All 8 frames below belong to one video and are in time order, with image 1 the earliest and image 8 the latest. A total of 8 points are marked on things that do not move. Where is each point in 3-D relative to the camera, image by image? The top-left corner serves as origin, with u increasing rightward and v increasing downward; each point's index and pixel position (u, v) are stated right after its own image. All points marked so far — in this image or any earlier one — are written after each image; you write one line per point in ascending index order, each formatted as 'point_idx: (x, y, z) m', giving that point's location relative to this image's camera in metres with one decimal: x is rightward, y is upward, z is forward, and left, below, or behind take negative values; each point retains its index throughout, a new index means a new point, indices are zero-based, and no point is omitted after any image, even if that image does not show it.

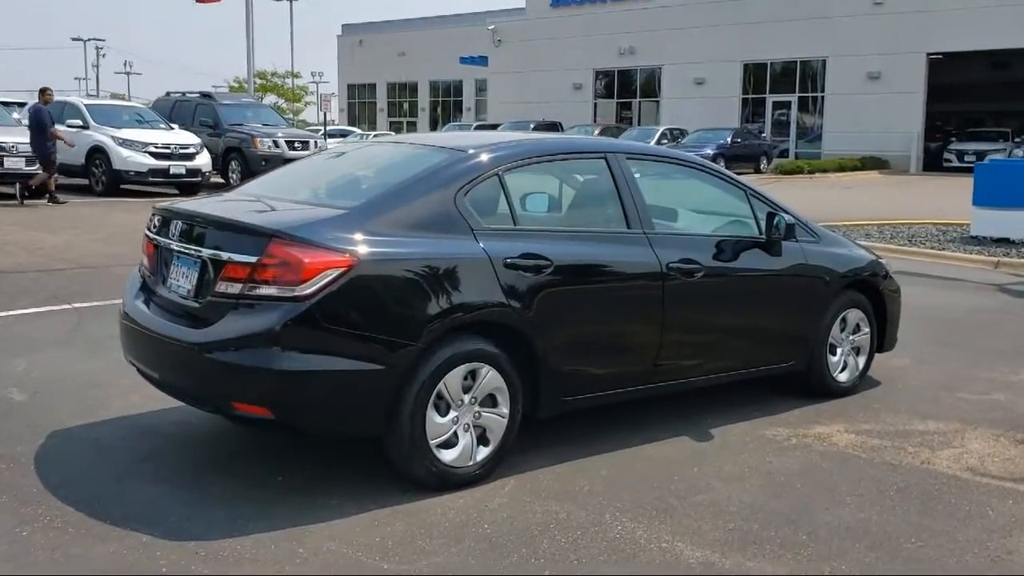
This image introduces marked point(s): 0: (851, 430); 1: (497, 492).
0: (+2.1, -0.9, +6.1) m
1: (-0.1, -1.0, +4.8) m
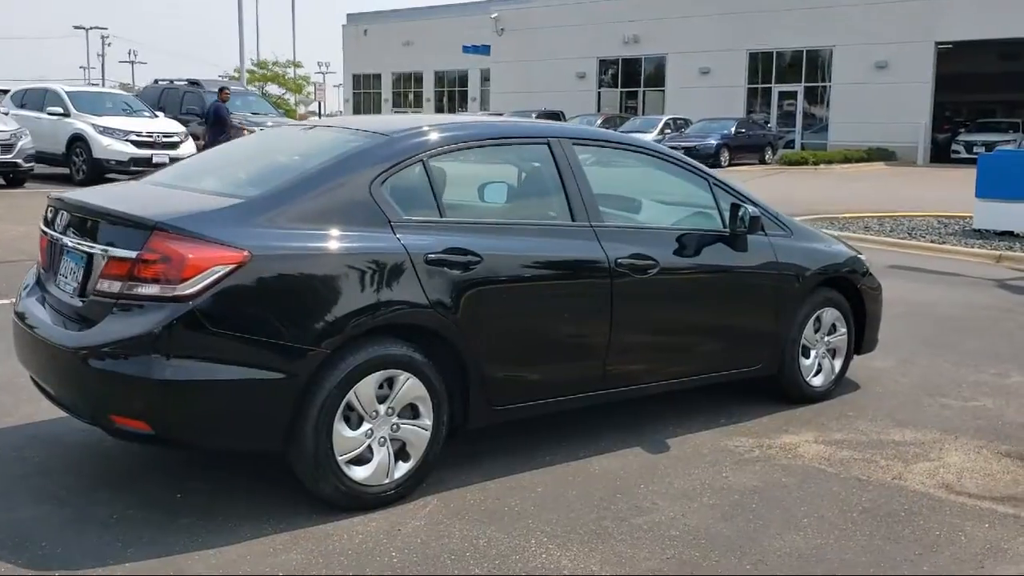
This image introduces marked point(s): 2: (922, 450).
0: (+1.8, -0.9, +5.6) m
1: (-0.4, -1.0, +4.3) m
2: (+2.3, -0.9, +5.5) m
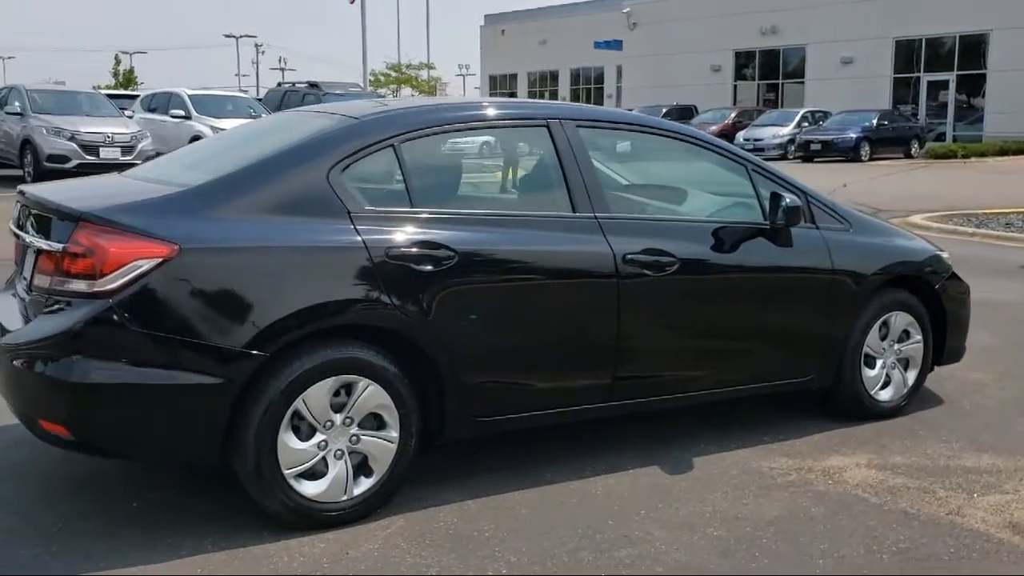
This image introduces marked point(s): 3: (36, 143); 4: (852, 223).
0: (+1.8, -0.9, +4.9) m
1: (-0.6, -1.0, +3.9) m
2: (+2.3, -0.9, +4.7) m
3: (-8.7, +2.7, +17.9) m
4: (+1.9, +0.4, +5.5) m
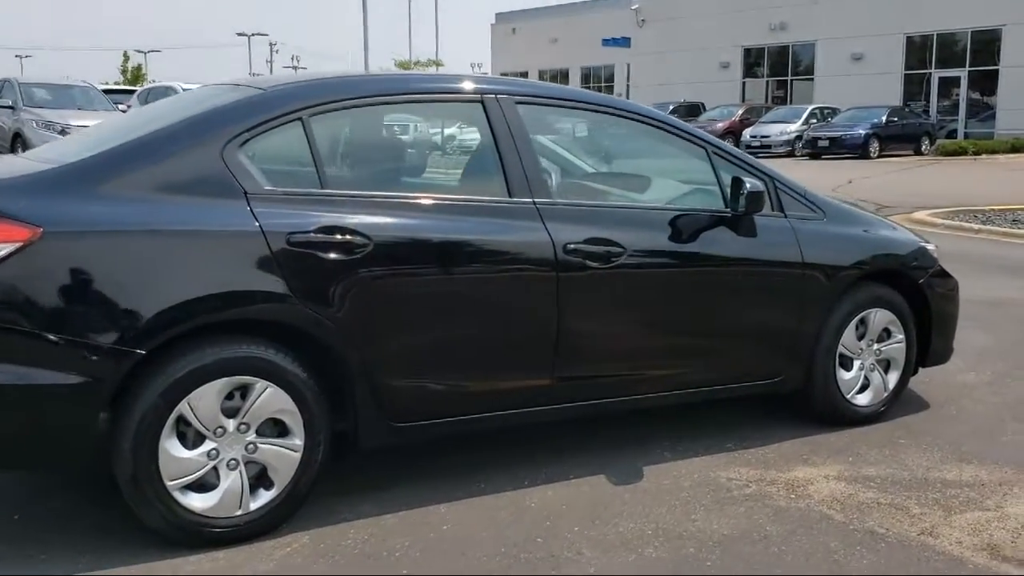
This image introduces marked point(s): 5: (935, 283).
0: (+1.5, -0.9, +4.4) m
1: (-0.9, -1.0, +3.5) m
2: (+2.0, -0.9, +4.2) m
3: (-8.8, +2.8, +17.6) m
4: (+1.6, +0.4, +5.0) m
5: (+2.3, 0.0, +5.3) m
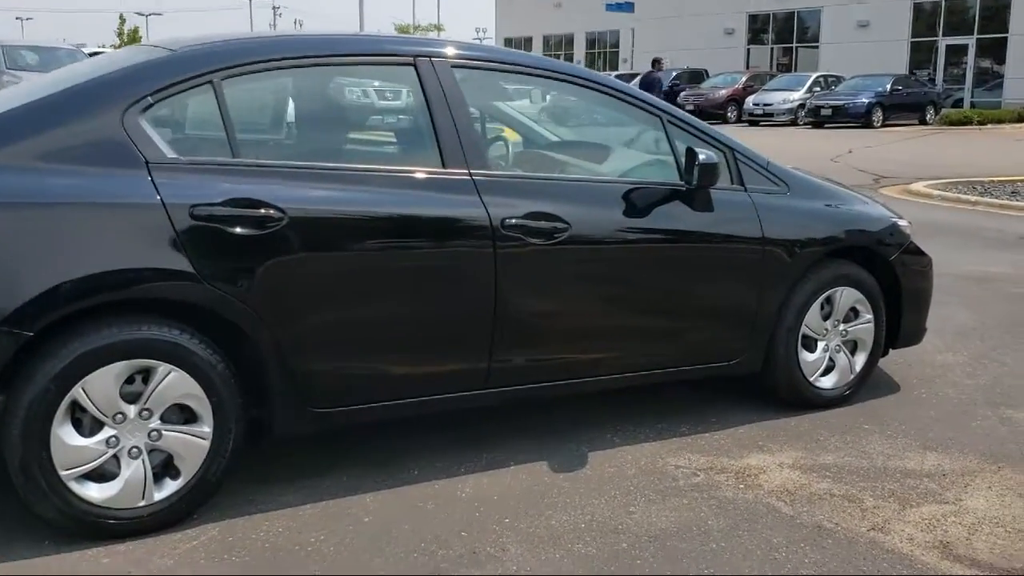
0: (+1.2, -0.8, +4.2) m
1: (-1.2, -0.9, +3.3) m
2: (+1.7, -0.8, +4.0) m
3: (-9.0, +3.4, +17.3) m
4: (+1.3, +0.5, +4.7) m
5: (+2.1, +0.1, +5.1) m
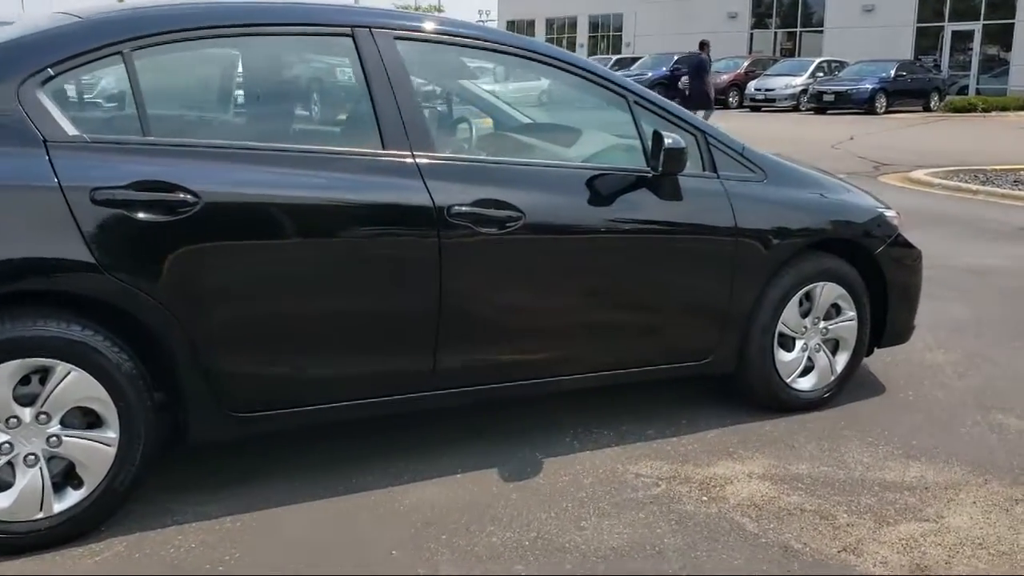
0: (+1.0, -0.7, +3.9) m
1: (-1.4, -0.9, +3.0) m
2: (+1.5, -0.8, +3.7) m
3: (-9.1, +3.7, +17.0) m
4: (+1.2, +0.5, +4.4) m
5: (+1.9, +0.2, +4.8) m
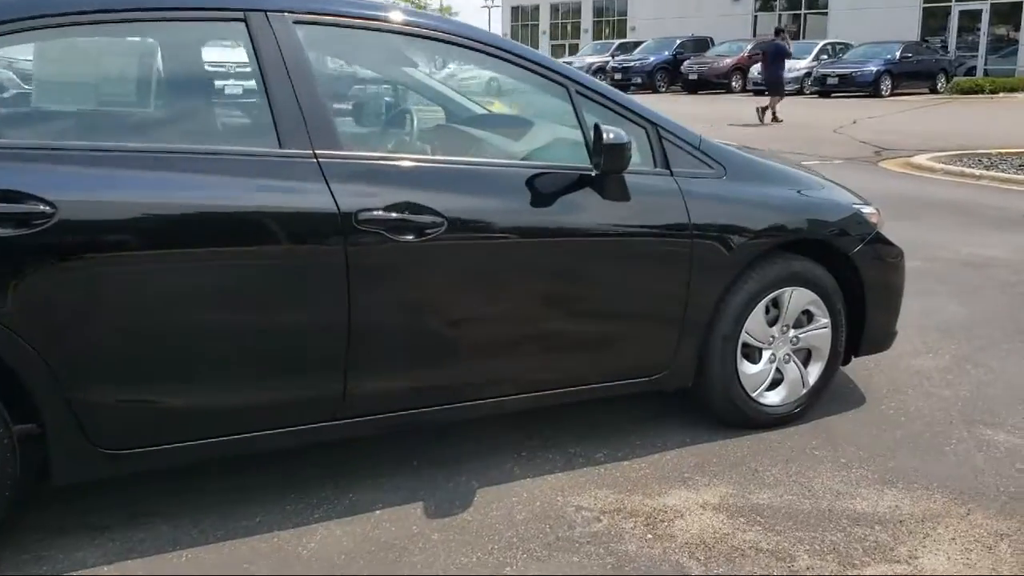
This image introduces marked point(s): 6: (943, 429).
0: (+0.8, -0.8, +3.5) m
1: (-1.6, -0.9, +2.6) m
2: (+1.3, -0.8, +3.3) m
3: (-9.3, +3.7, +16.6) m
4: (+0.9, +0.5, +4.0) m
5: (+1.6, +0.2, +4.3) m
6: (+1.9, -0.6, +4.3) m
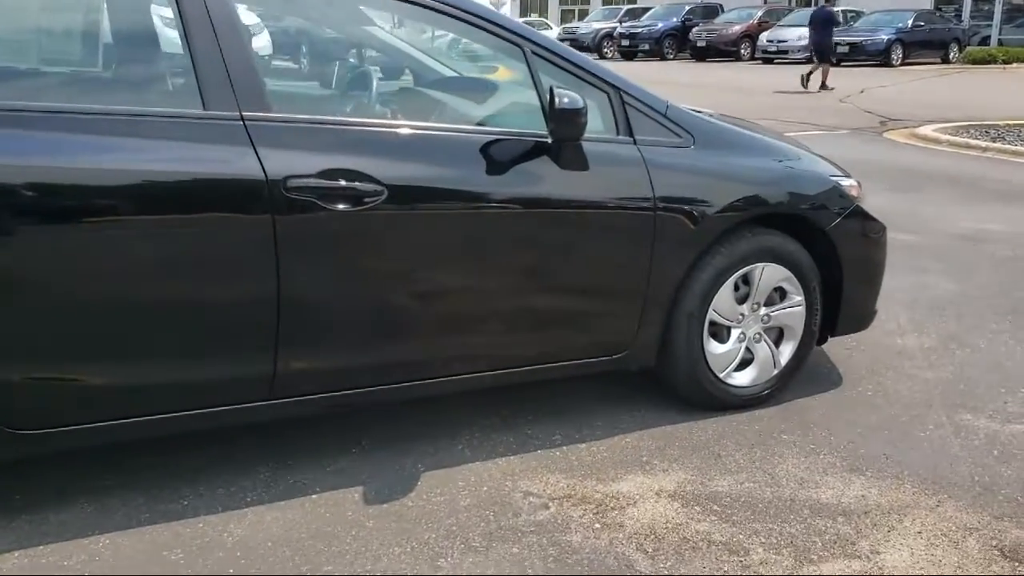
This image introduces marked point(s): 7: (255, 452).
0: (+0.6, -0.7, +3.3) m
1: (-1.8, -0.8, +2.5) m
2: (+1.1, -0.8, +3.1) m
3: (-9.4, +4.4, +16.4) m
4: (+0.7, +0.6, +3.8) m
5: (+1.4, +0.3, +4.1) m
6: (+1.7, -0.5, +4.1) m
7: (-0.9, -0.6, +3.4) m
